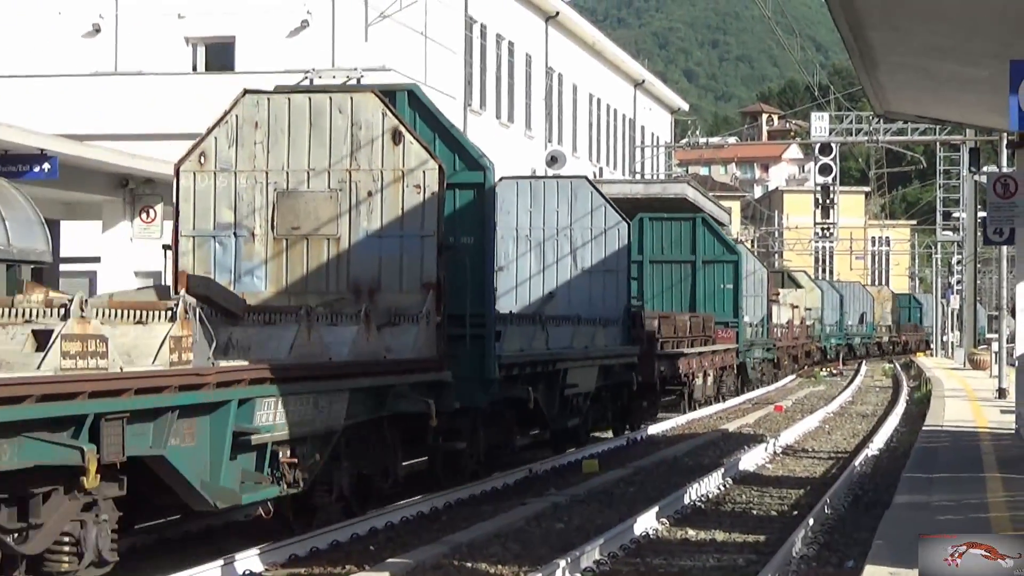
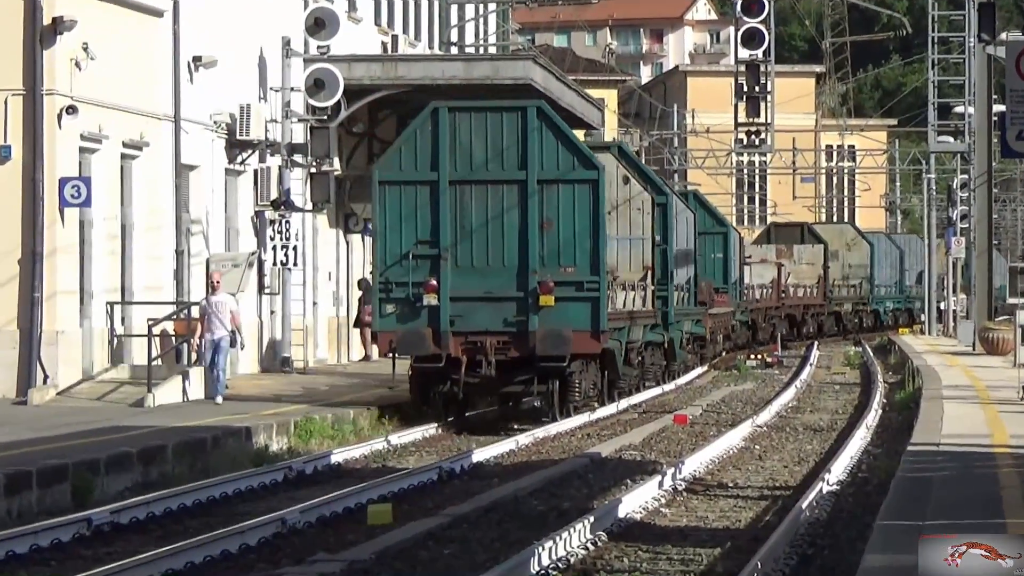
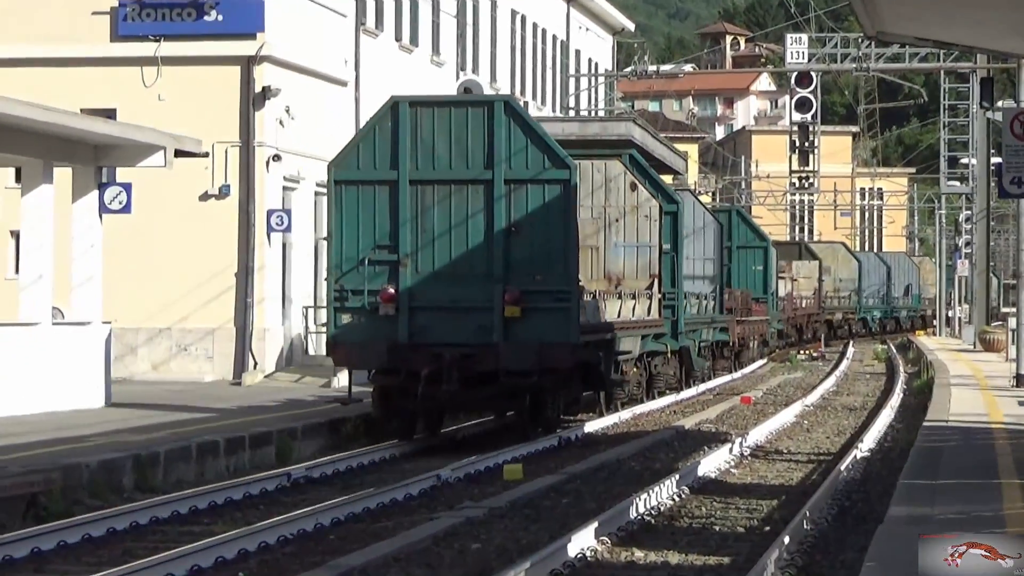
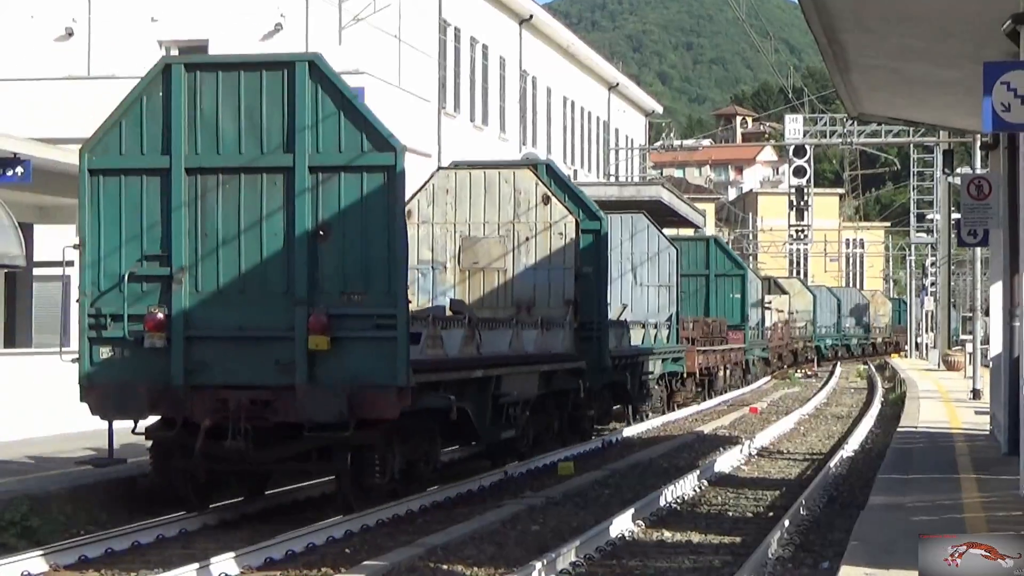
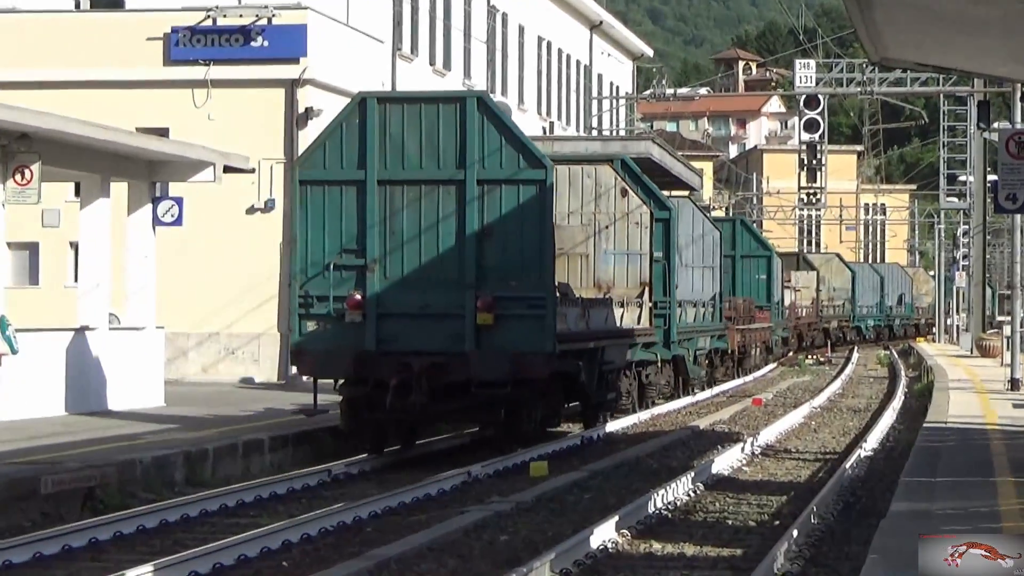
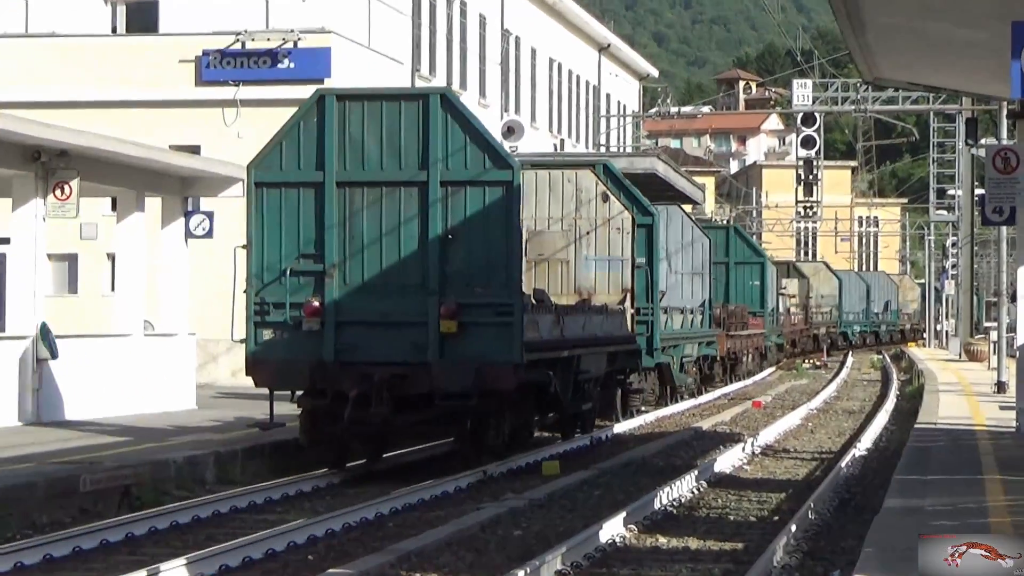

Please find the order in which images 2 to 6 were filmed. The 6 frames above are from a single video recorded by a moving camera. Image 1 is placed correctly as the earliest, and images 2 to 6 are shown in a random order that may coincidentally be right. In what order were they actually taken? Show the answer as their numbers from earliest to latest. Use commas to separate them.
4, 6, 5, 3, 2
